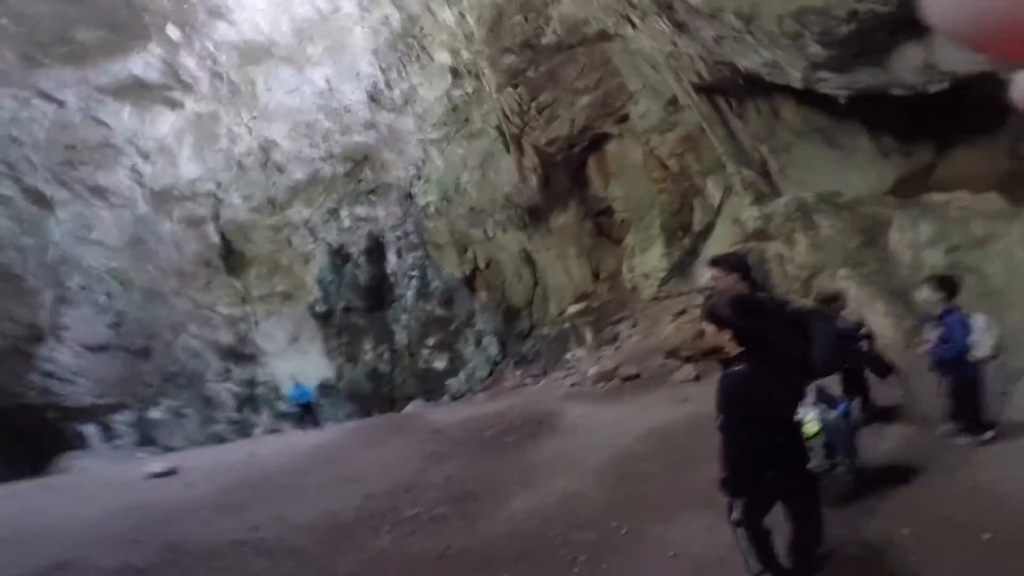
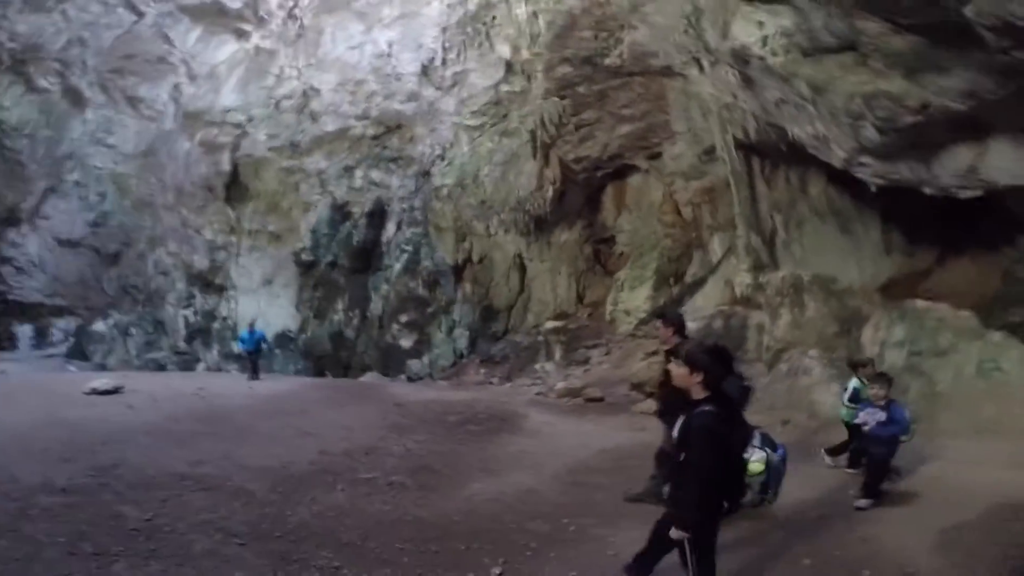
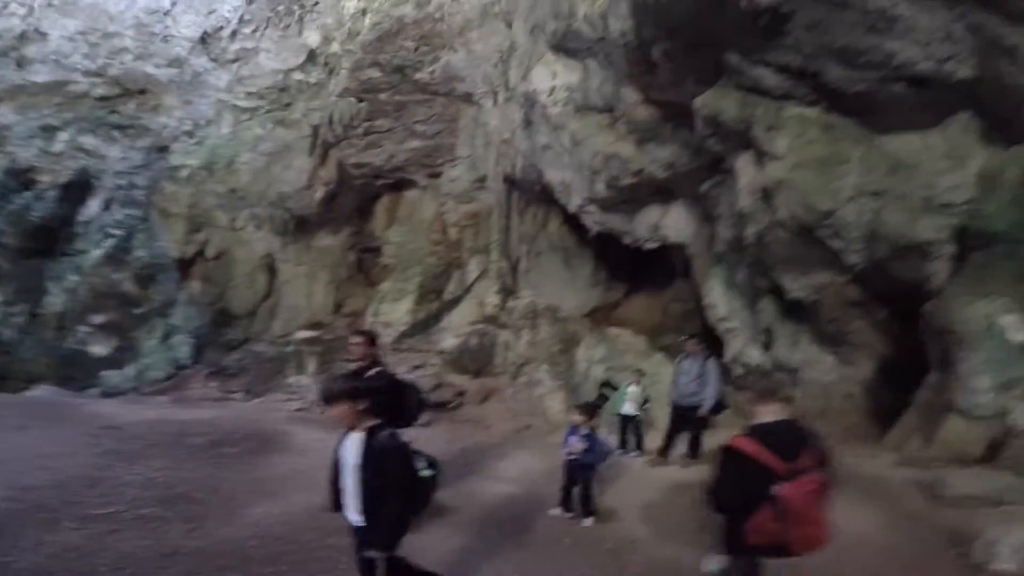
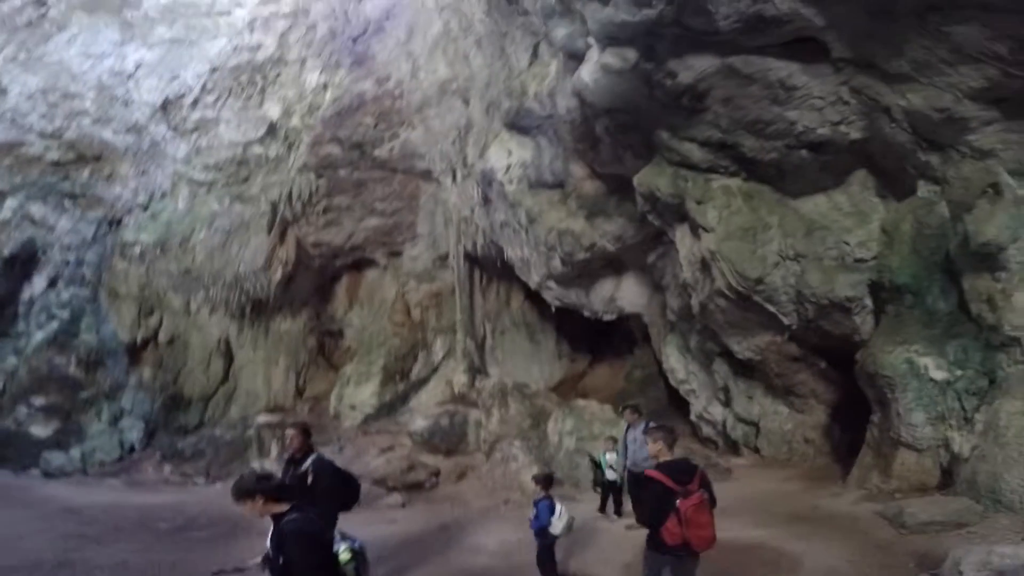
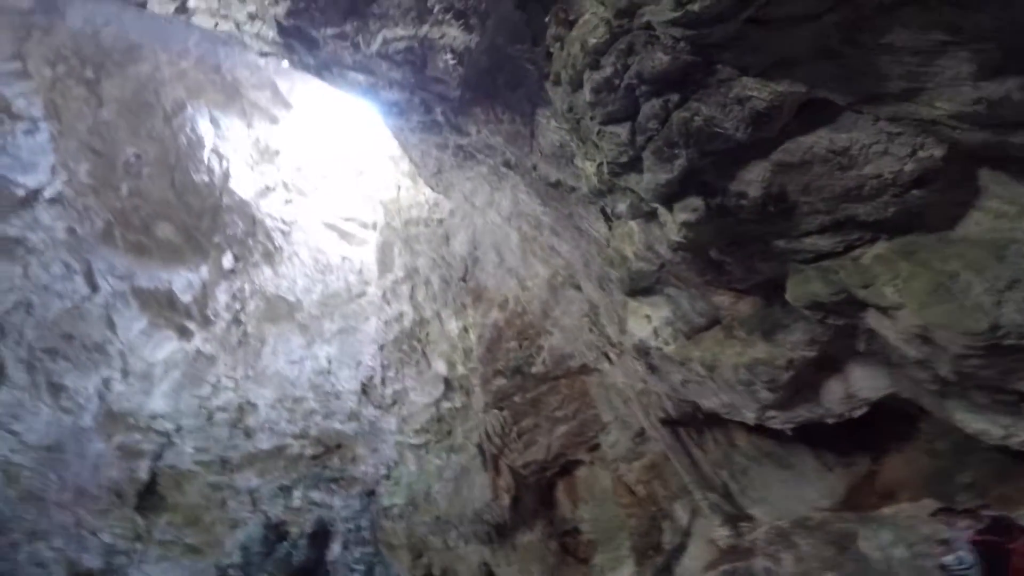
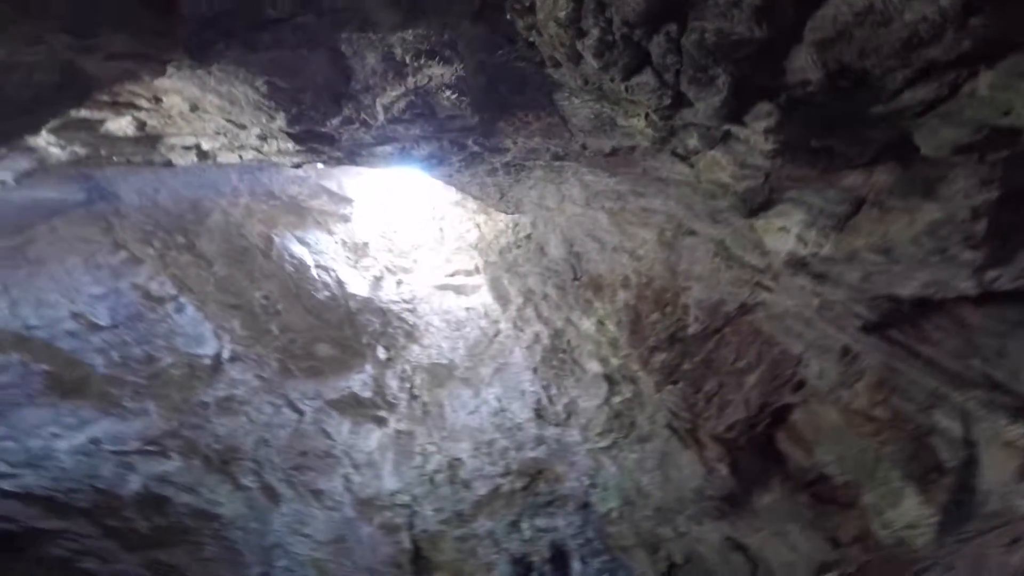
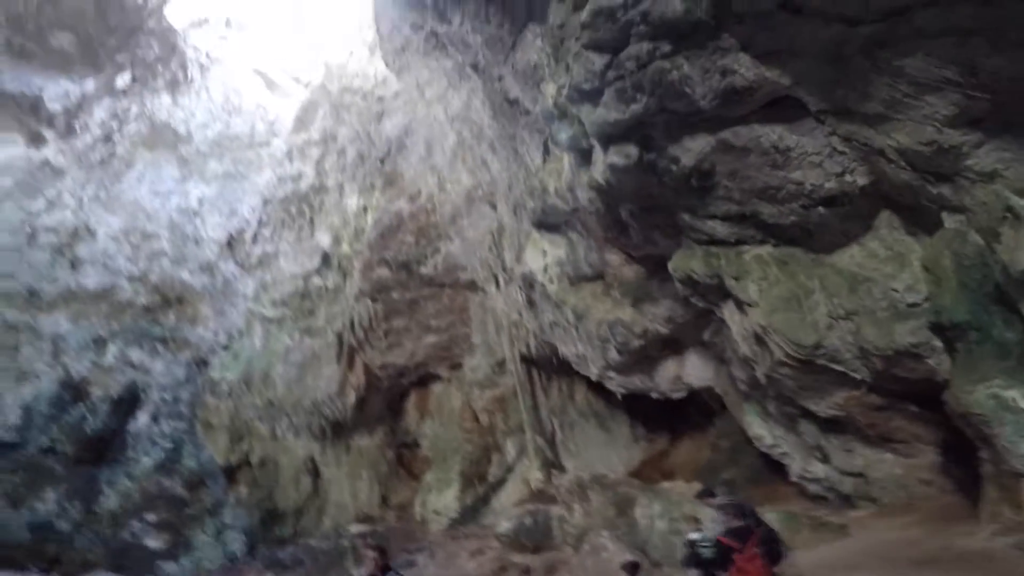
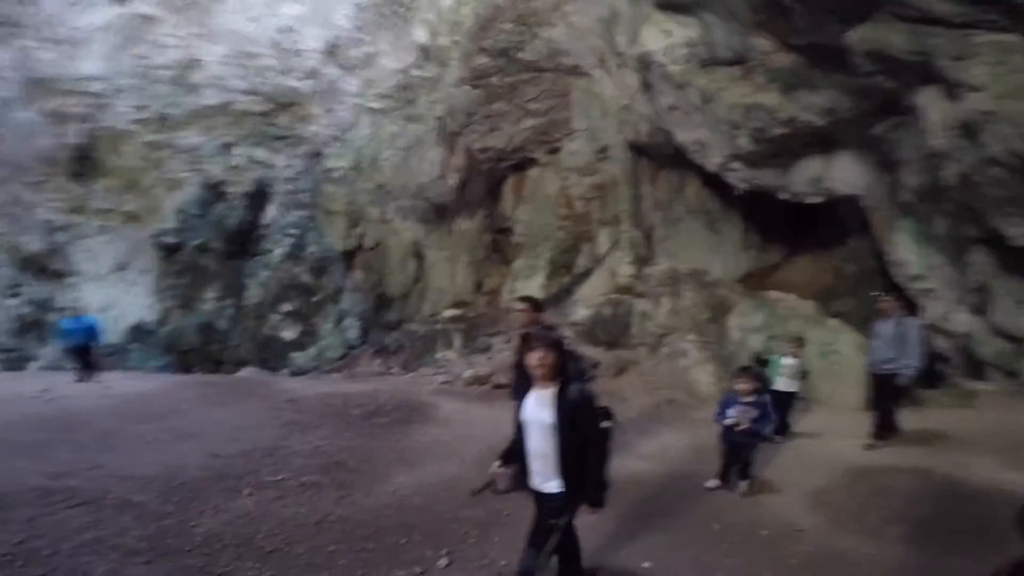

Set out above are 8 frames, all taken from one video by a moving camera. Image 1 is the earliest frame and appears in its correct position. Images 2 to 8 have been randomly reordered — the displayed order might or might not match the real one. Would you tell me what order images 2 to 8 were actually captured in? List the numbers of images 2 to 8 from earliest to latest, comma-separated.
2, 8, 3, 4, 7, 5, 6
